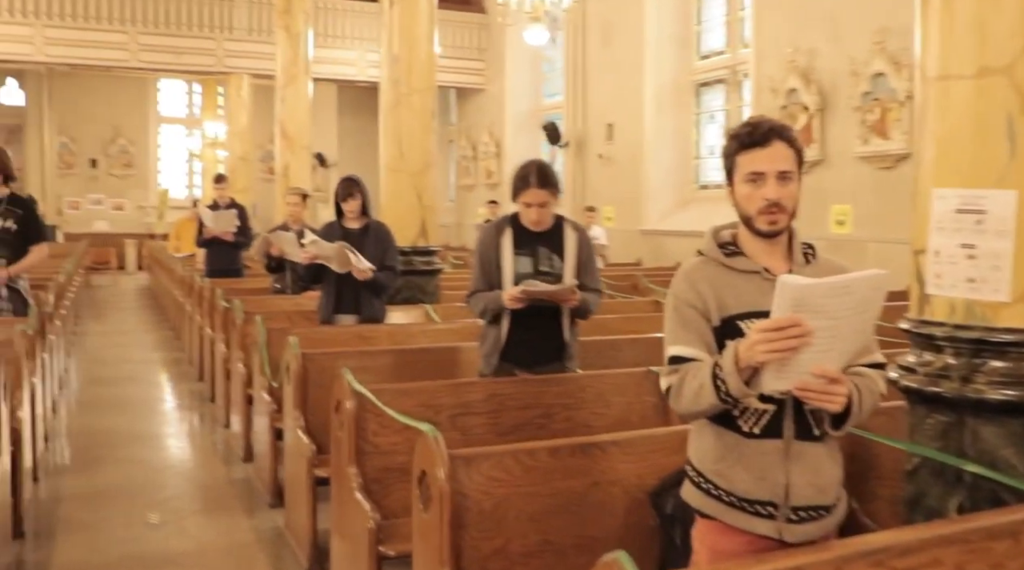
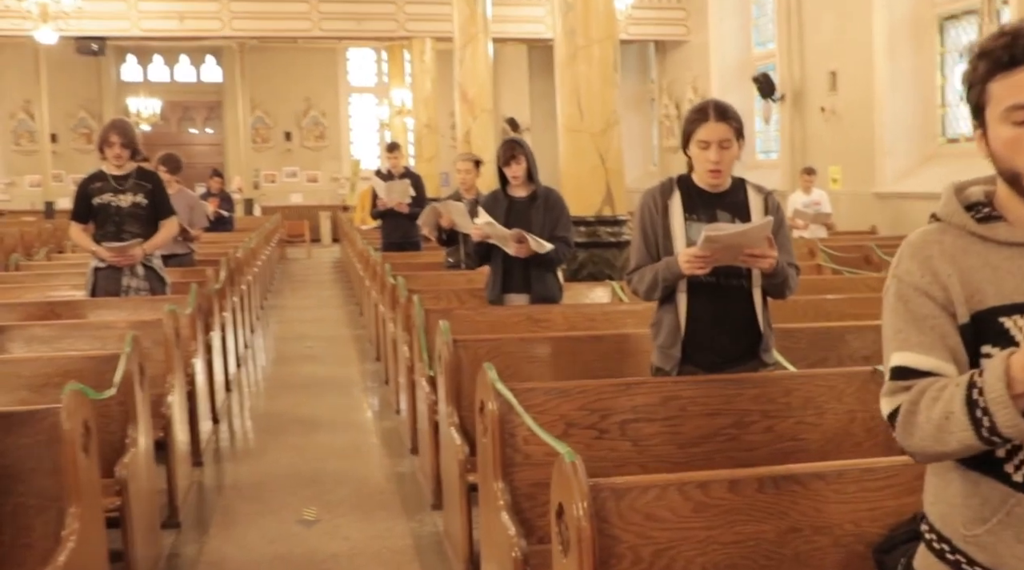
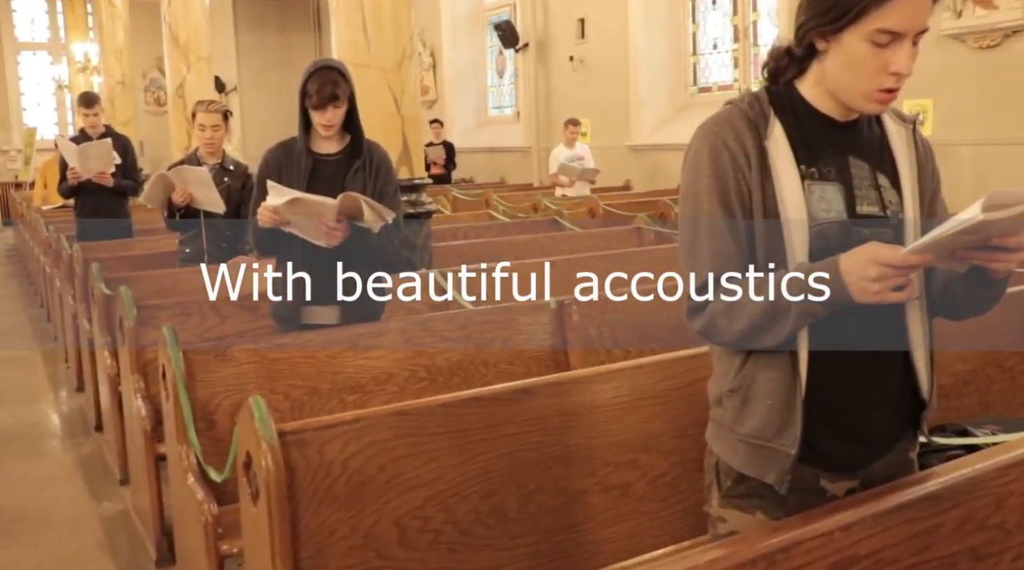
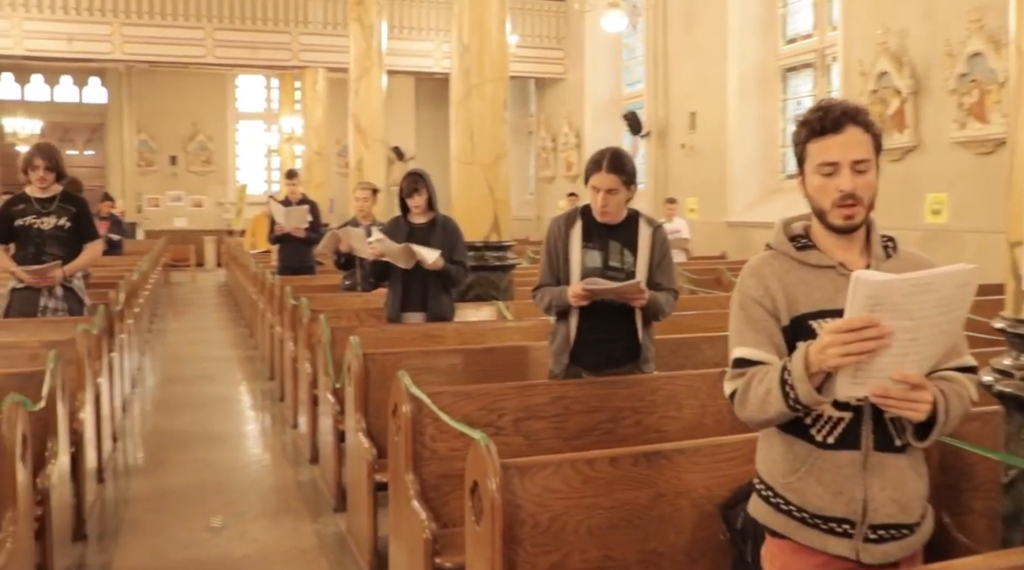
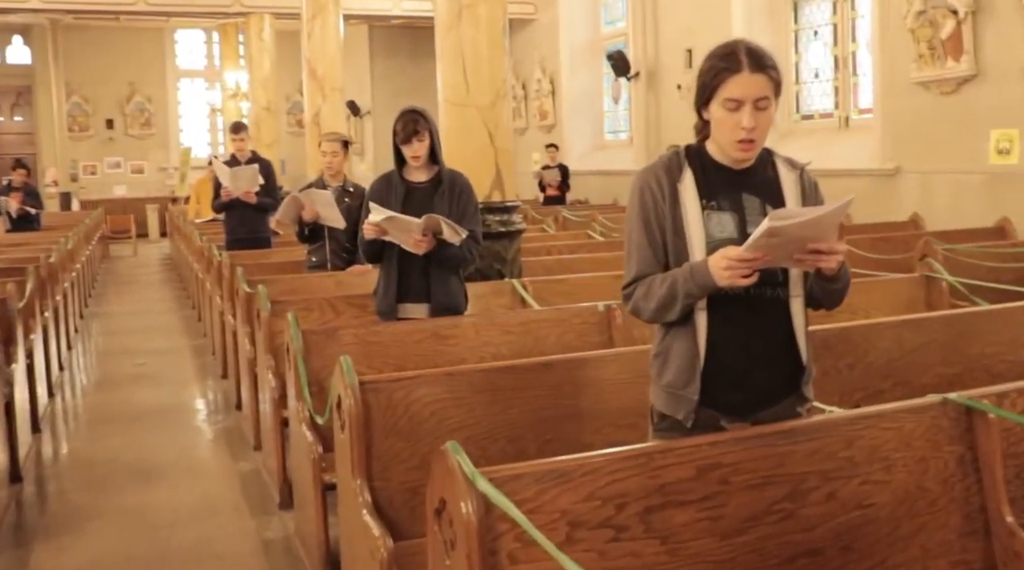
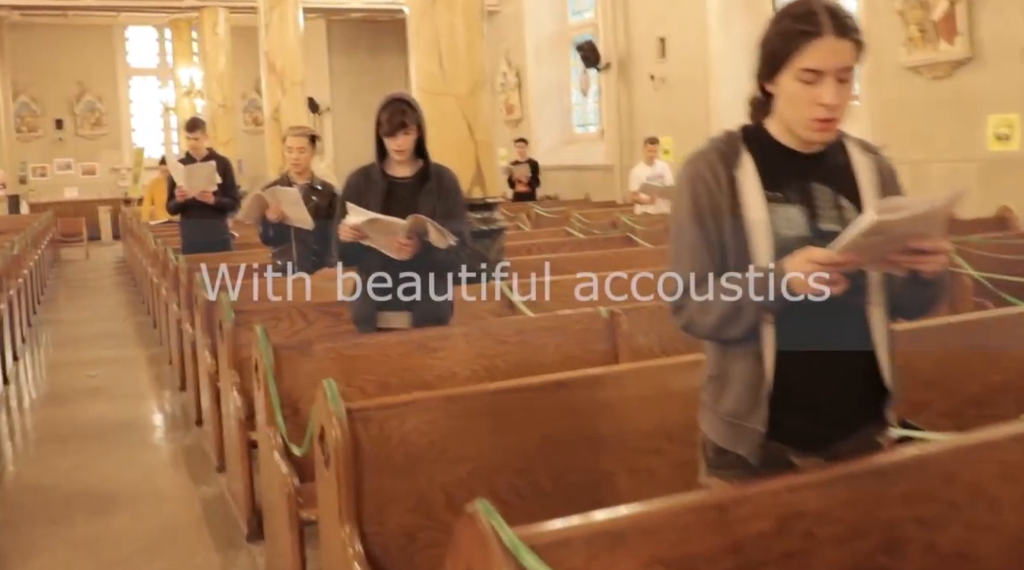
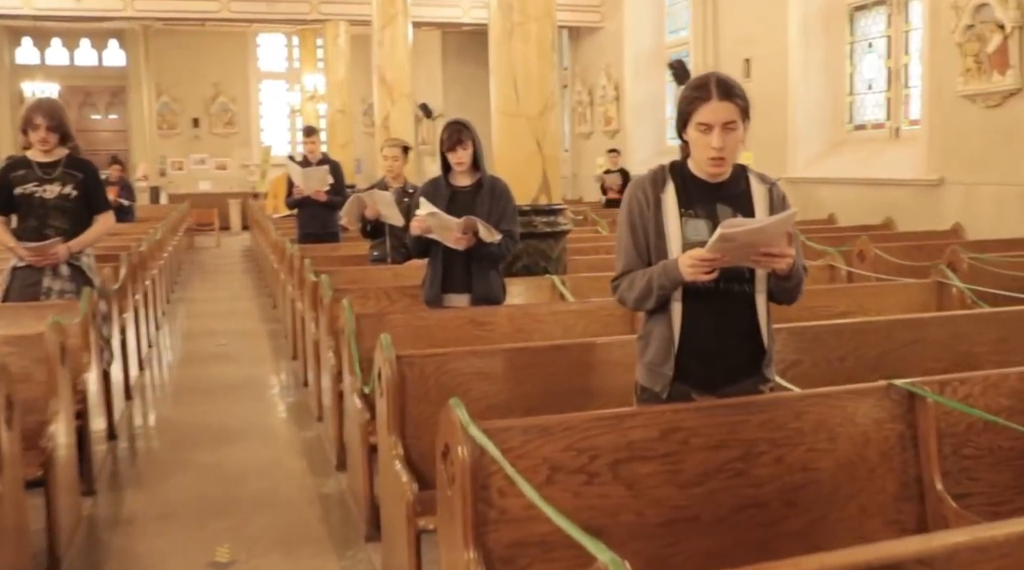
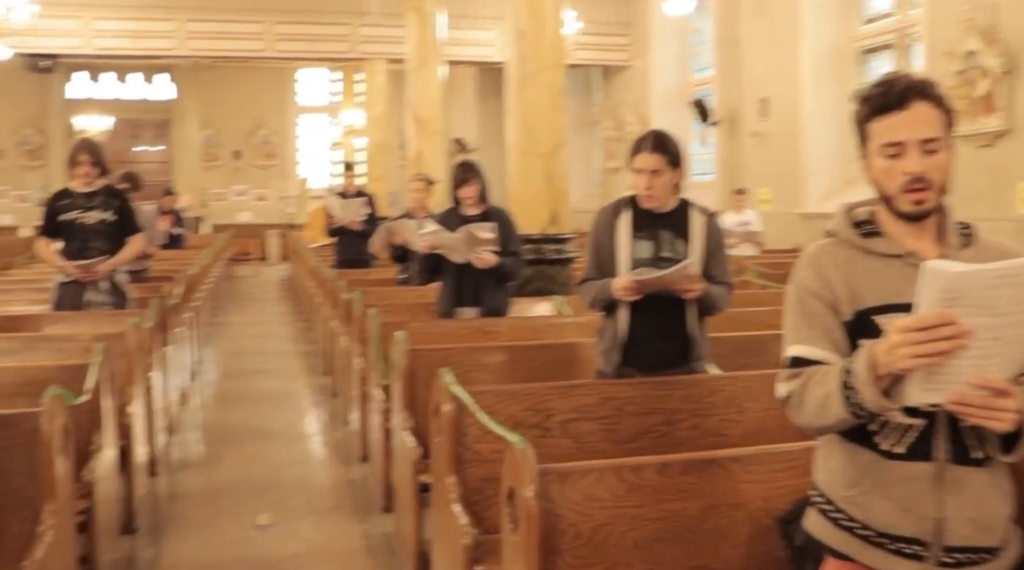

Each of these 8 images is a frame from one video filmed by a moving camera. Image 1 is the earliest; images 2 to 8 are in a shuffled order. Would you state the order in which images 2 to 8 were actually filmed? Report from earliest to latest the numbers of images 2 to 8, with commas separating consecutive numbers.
4, 8, 2, 7, 5, 6, 3
